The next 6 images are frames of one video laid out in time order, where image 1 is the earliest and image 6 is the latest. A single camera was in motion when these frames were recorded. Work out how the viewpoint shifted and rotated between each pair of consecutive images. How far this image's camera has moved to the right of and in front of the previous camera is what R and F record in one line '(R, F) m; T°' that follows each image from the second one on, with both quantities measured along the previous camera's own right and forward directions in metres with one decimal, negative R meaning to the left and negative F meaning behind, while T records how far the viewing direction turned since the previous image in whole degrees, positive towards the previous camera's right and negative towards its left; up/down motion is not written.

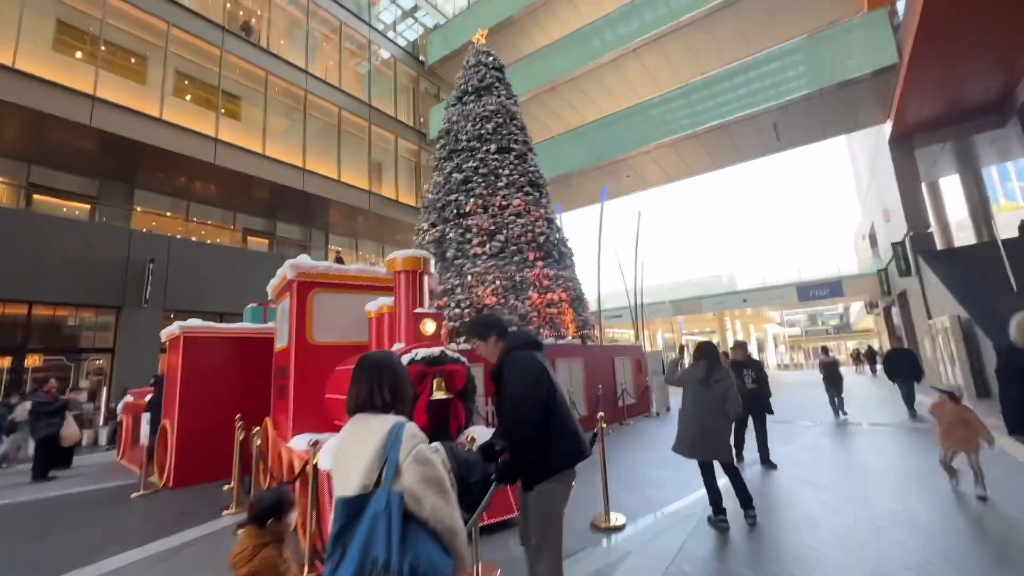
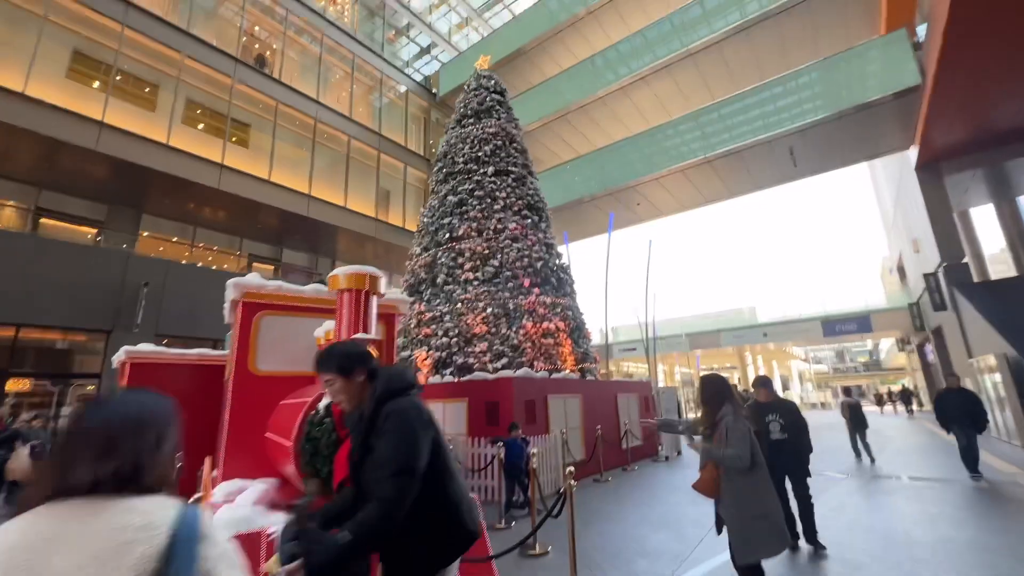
(+0.4, +0.5) m; -2°
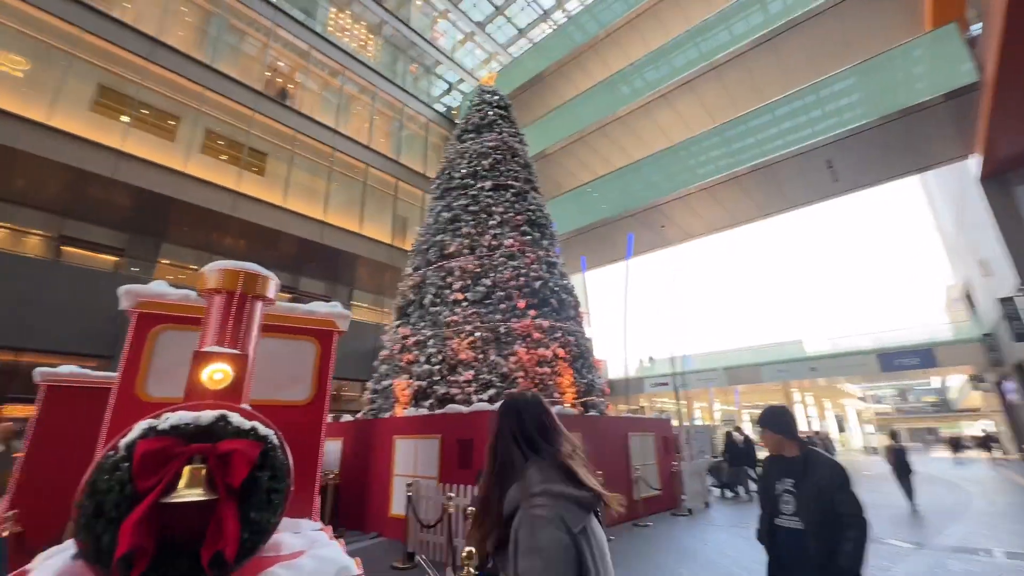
(+0.6, +0.7) m; -4°
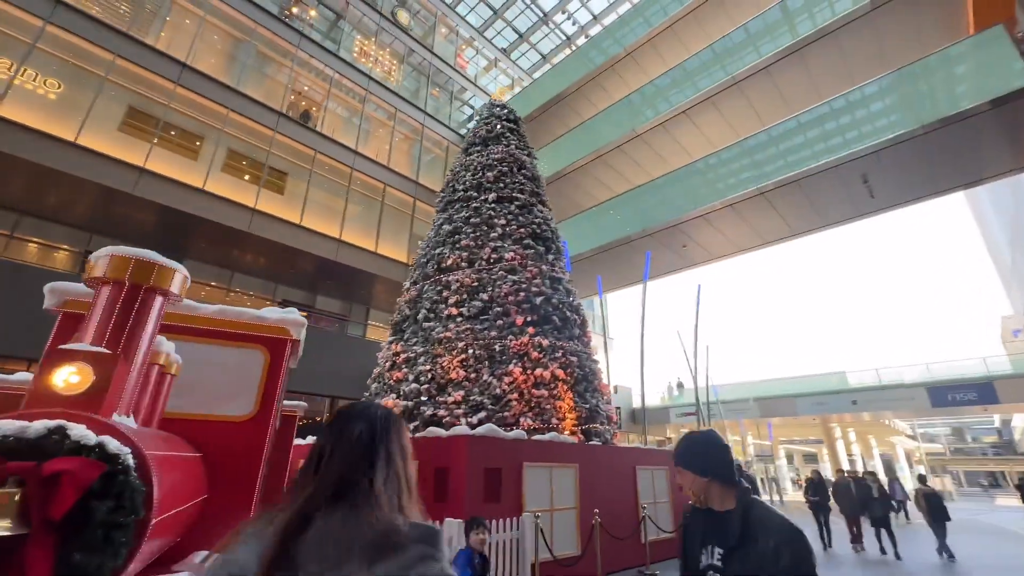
(+0.4, +0.4) m; -4°
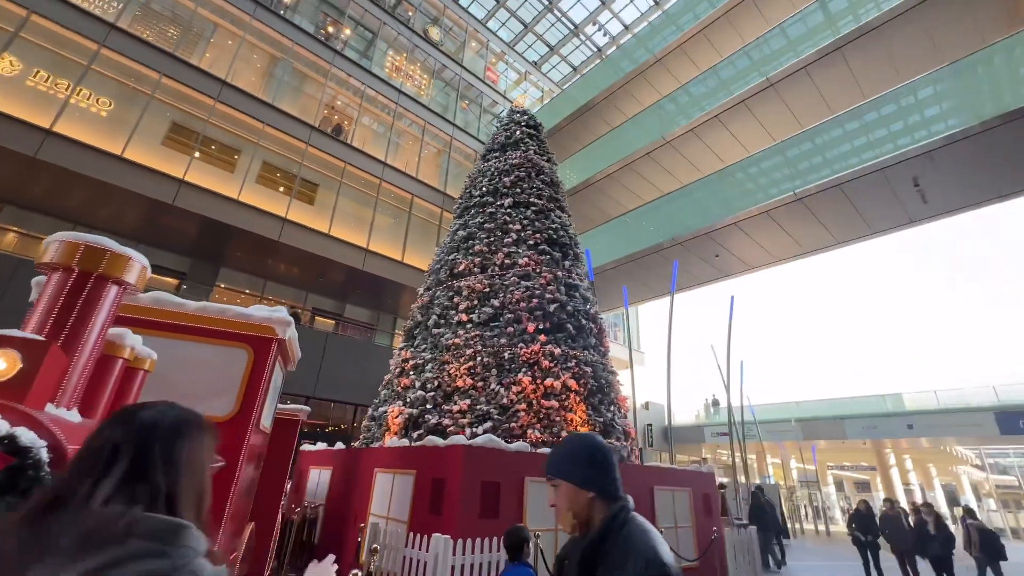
(+0.3, +0.2) m; -4°
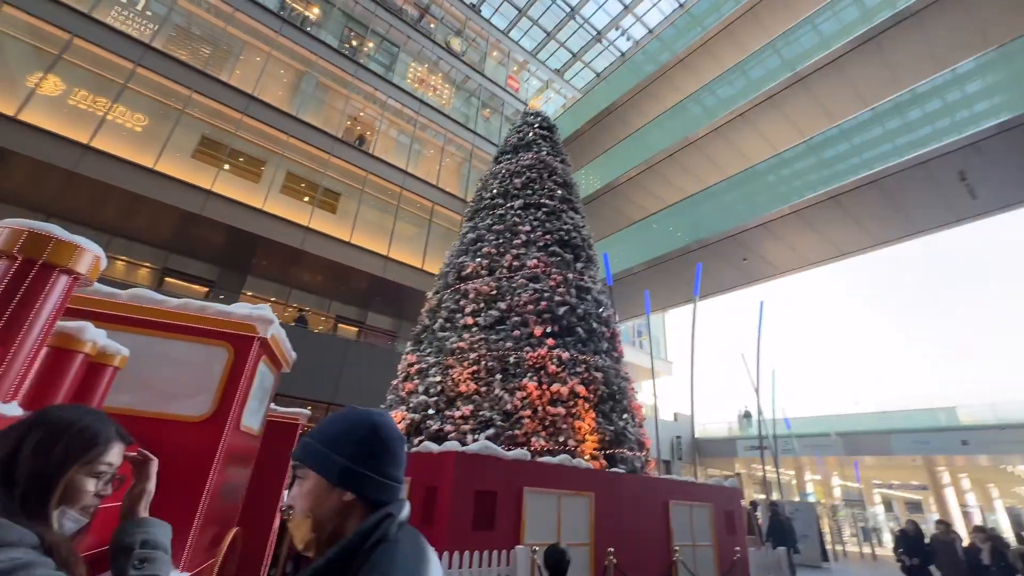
(+0.3, +0.2) m; -4°
